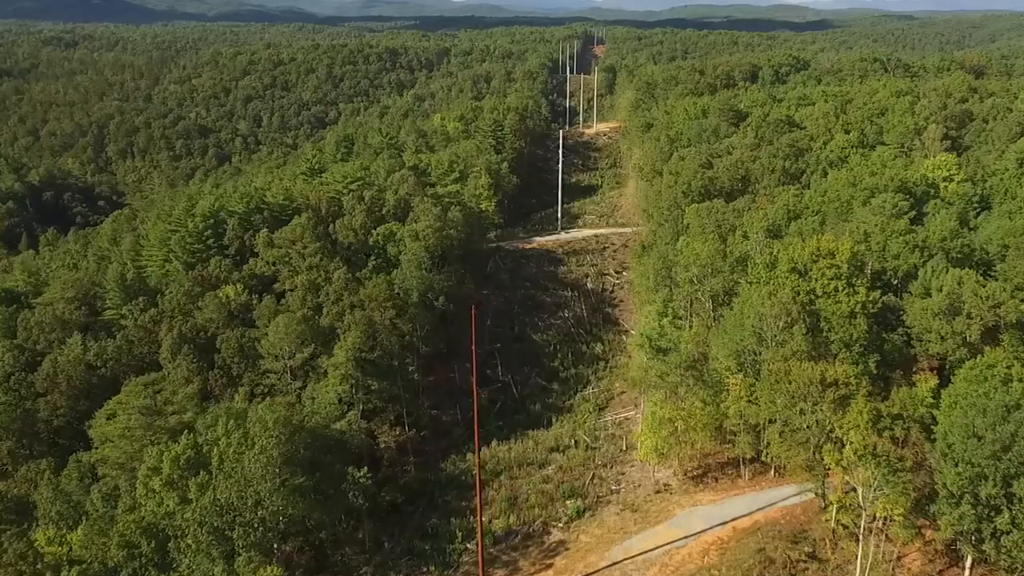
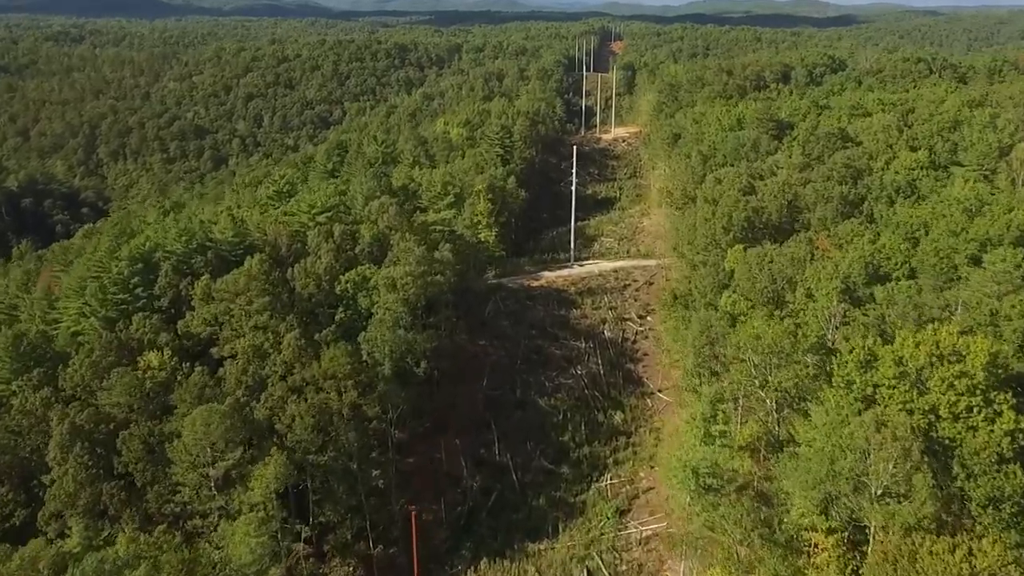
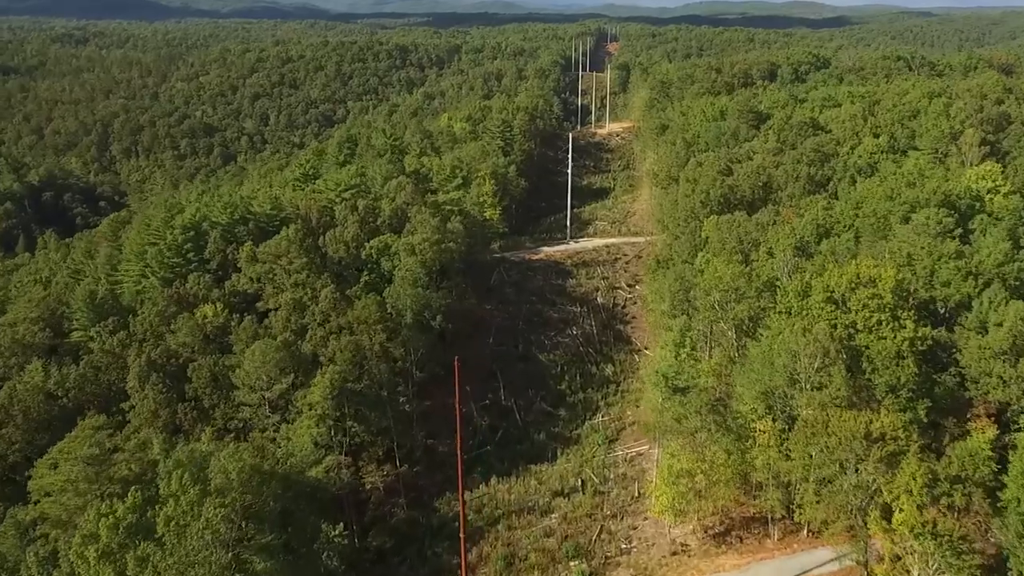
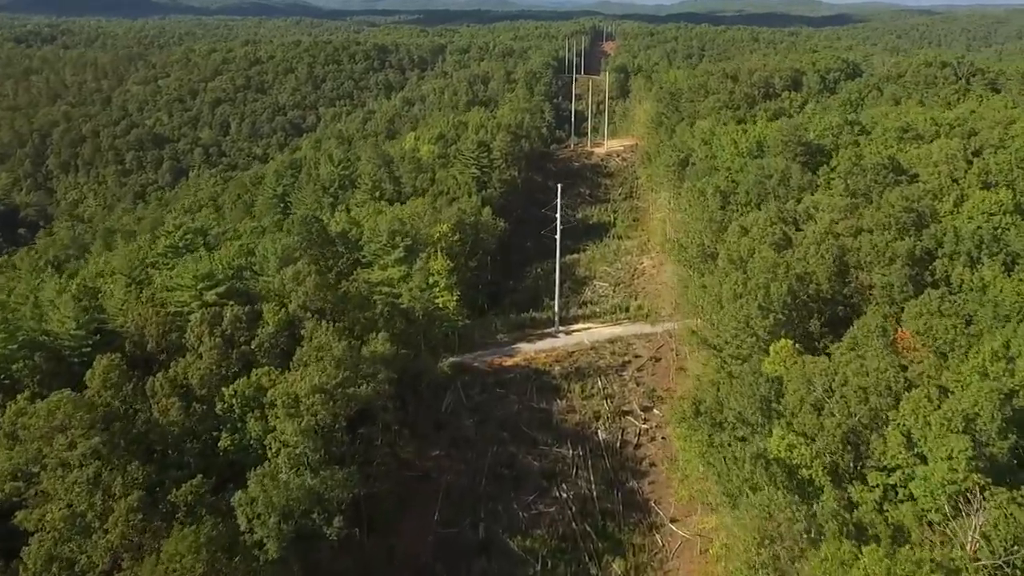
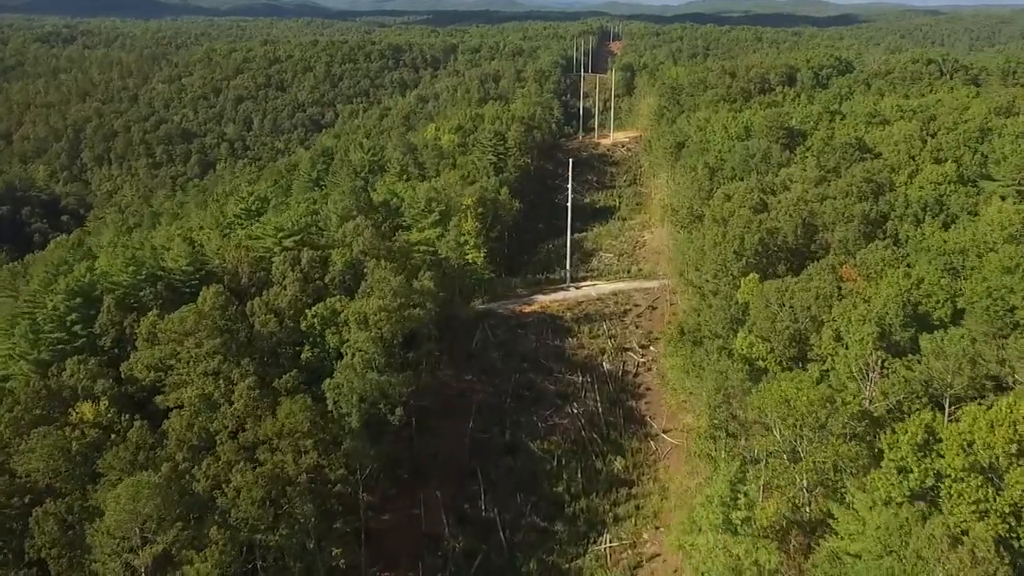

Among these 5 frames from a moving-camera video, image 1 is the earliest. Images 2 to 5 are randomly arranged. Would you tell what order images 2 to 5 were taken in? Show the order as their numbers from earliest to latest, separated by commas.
3, 2, 5, 4
